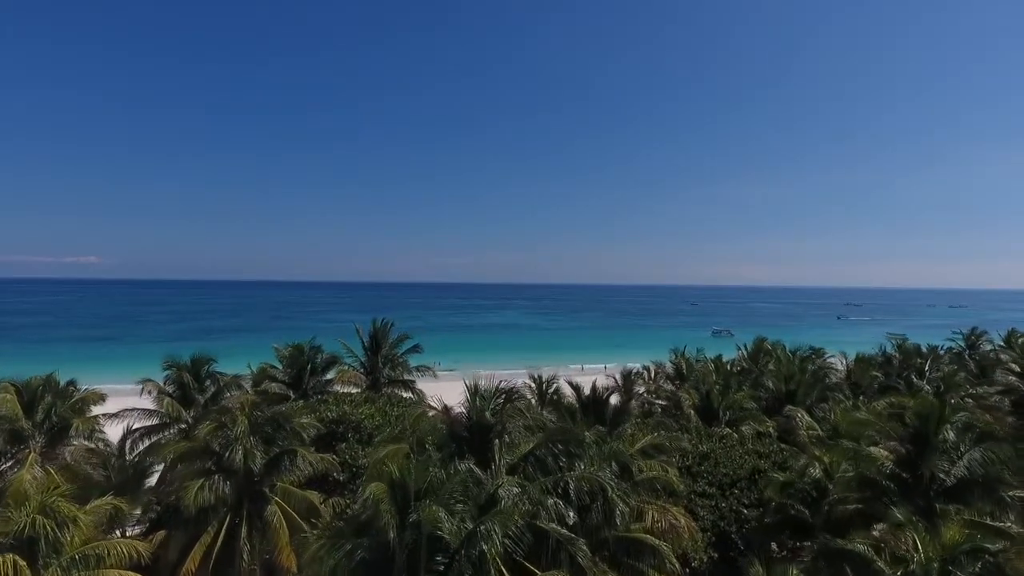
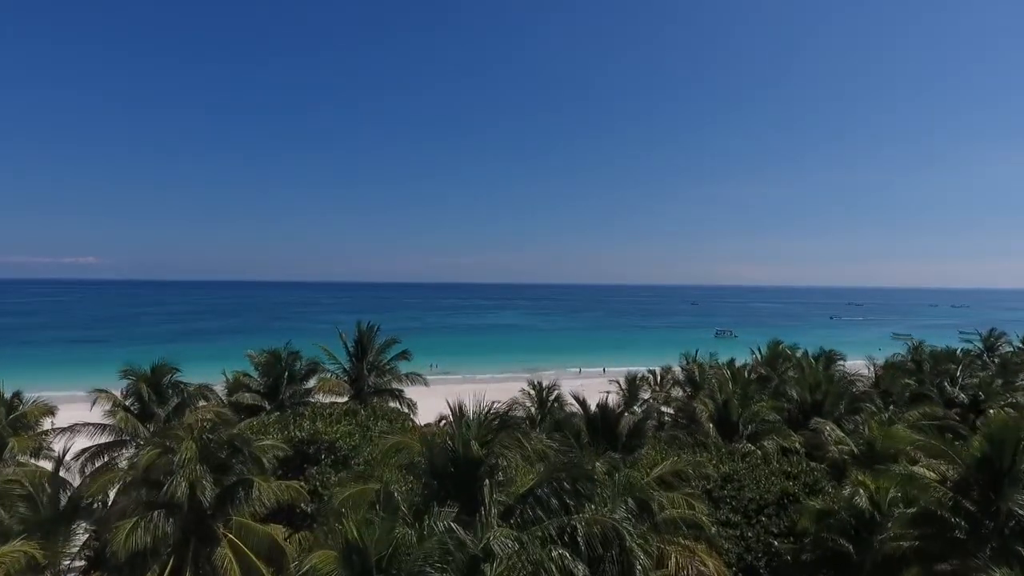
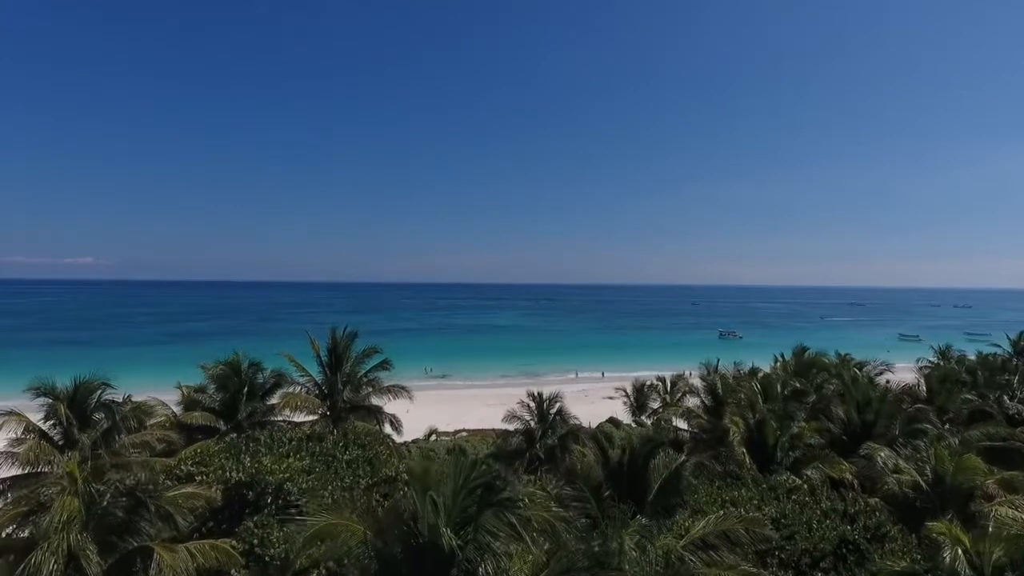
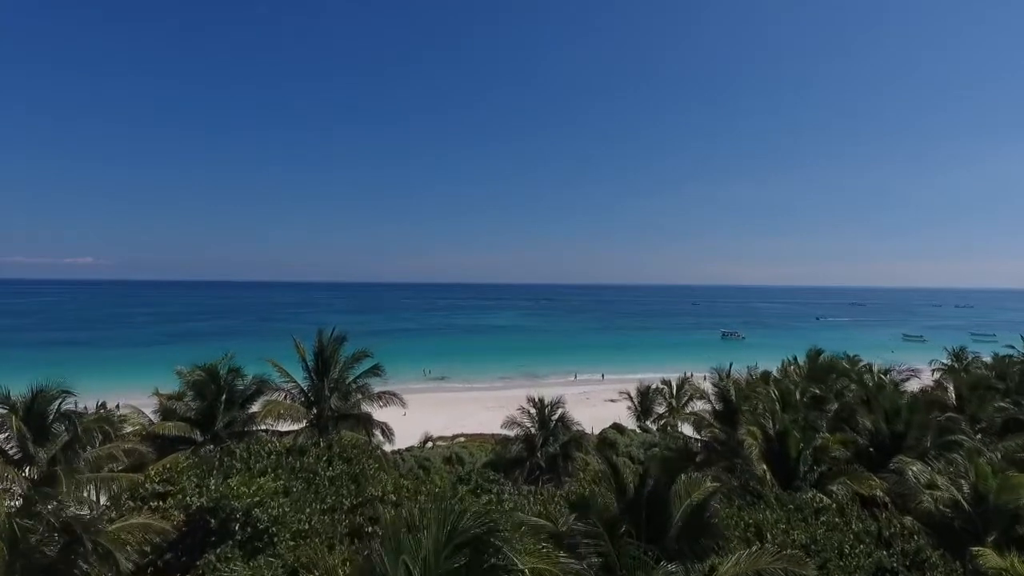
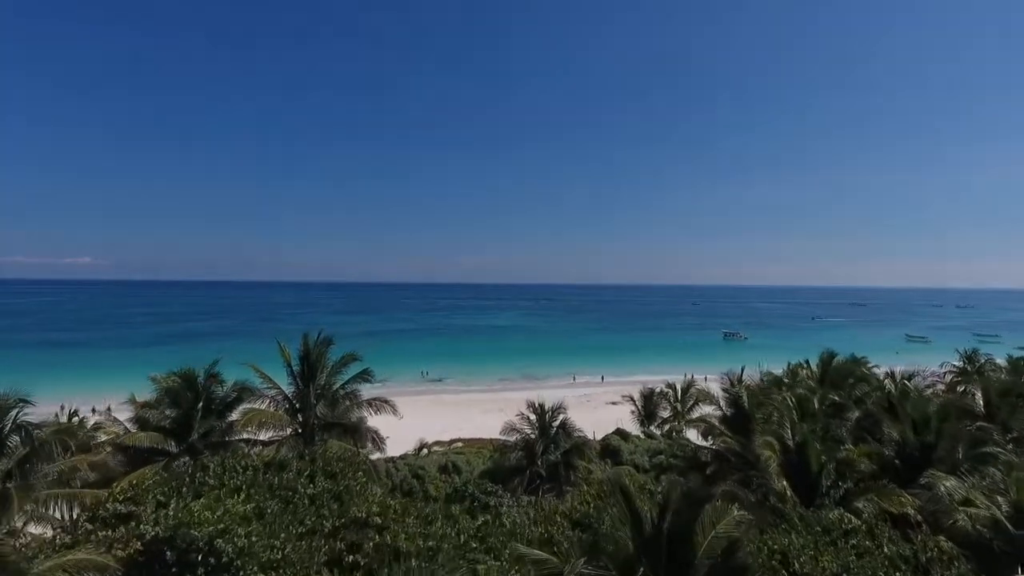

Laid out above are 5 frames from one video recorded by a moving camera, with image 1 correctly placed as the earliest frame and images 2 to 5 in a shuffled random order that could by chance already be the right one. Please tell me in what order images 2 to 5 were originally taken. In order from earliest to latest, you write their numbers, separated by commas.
2, 3, 4, 5
